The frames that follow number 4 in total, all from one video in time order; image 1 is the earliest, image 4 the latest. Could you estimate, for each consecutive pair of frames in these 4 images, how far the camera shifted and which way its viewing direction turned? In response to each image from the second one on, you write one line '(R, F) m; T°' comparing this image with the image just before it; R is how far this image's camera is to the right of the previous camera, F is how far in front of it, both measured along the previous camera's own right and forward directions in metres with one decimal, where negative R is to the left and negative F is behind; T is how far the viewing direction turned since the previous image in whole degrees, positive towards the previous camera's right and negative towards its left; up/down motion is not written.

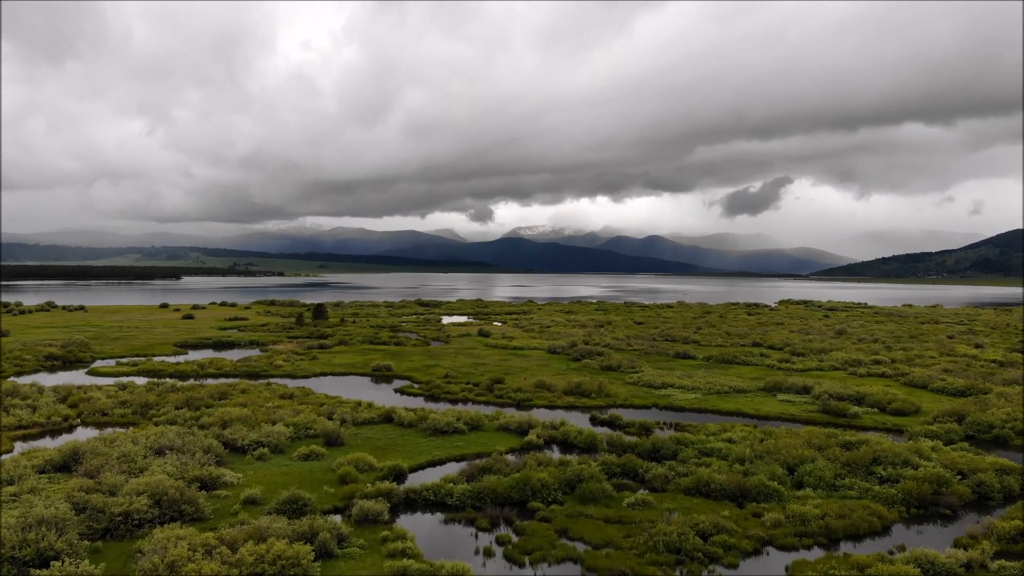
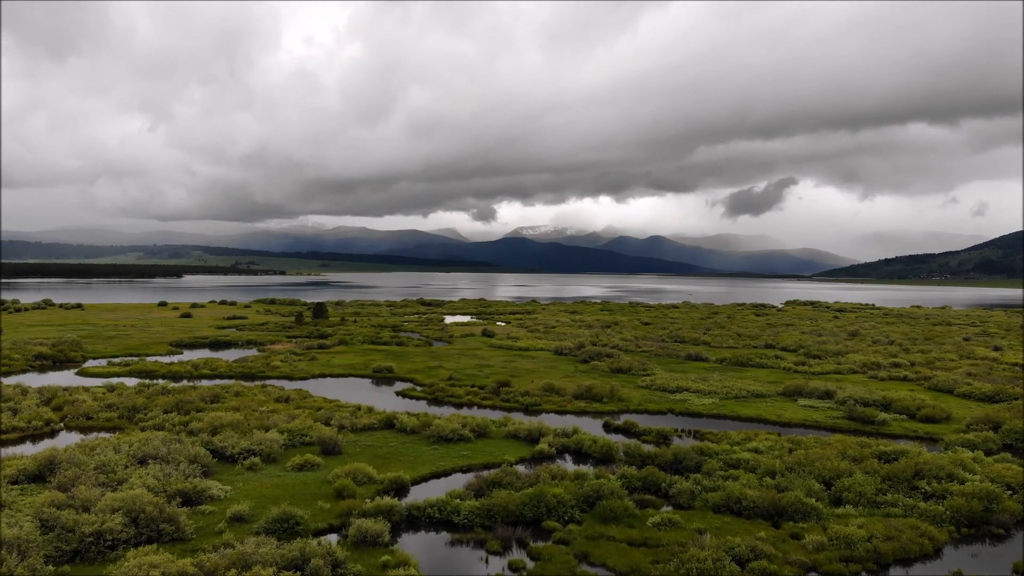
(-0.5, +1.9) m; 0°
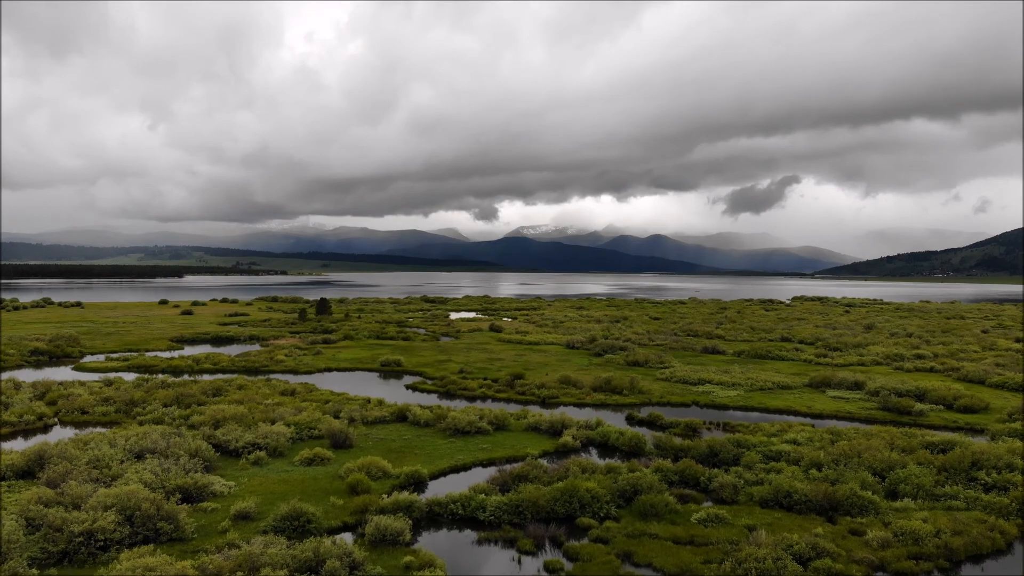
(-1.0, +1.6) m; 0°
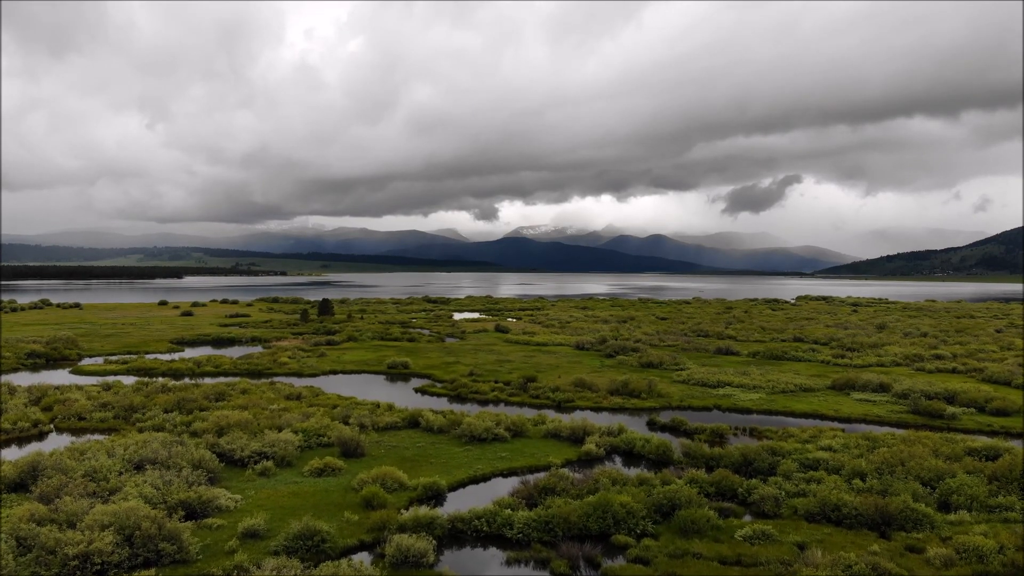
(-1.0, +1.3) m; 0°
